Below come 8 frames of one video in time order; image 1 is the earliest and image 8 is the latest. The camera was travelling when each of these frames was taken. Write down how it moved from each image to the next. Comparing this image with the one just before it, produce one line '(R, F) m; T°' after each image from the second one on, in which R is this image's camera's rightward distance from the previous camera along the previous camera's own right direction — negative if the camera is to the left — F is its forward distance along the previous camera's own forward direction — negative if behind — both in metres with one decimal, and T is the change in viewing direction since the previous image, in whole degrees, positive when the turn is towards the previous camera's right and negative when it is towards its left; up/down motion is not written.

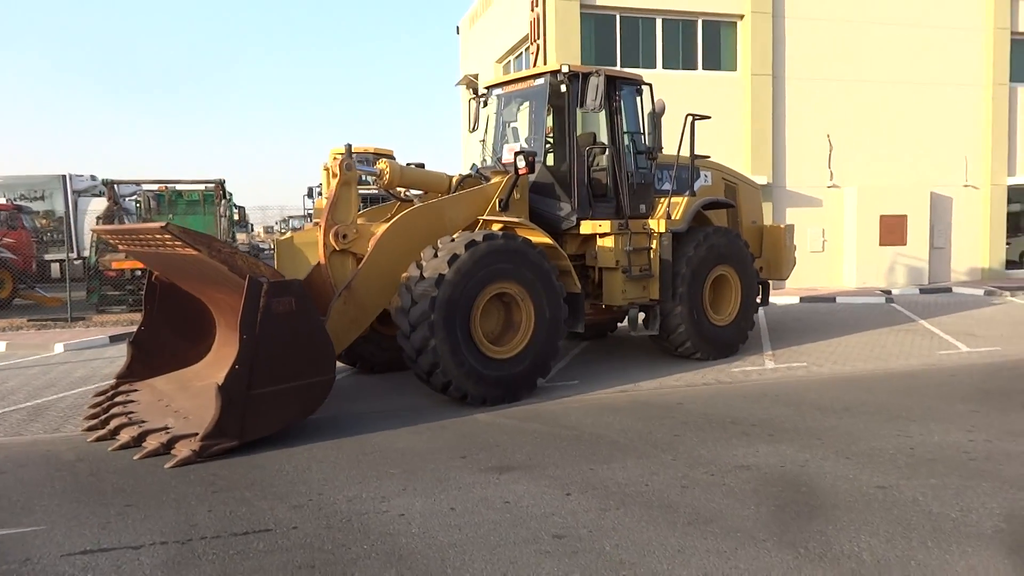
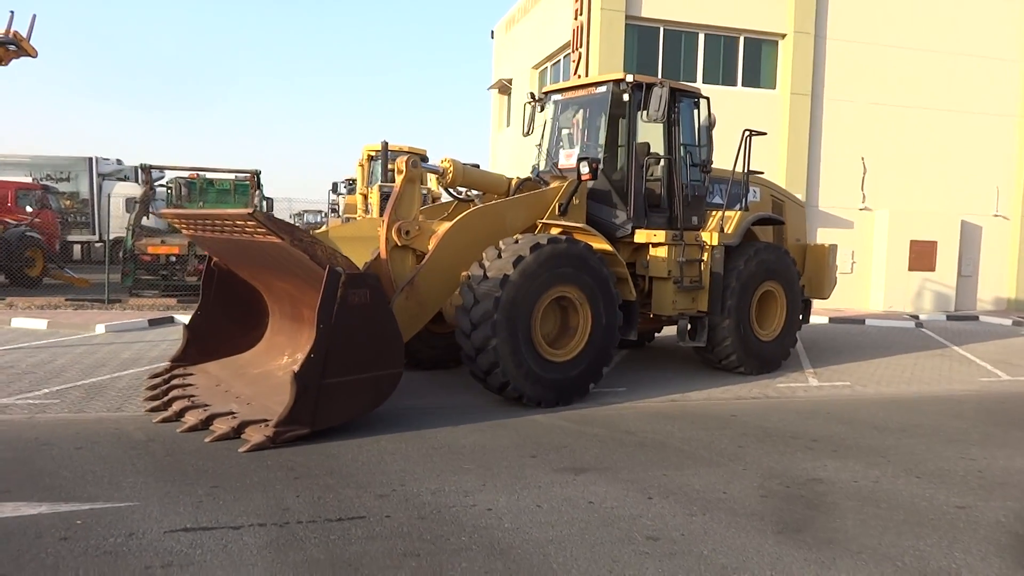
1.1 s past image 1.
(-0.5, -0.1) m; 0°
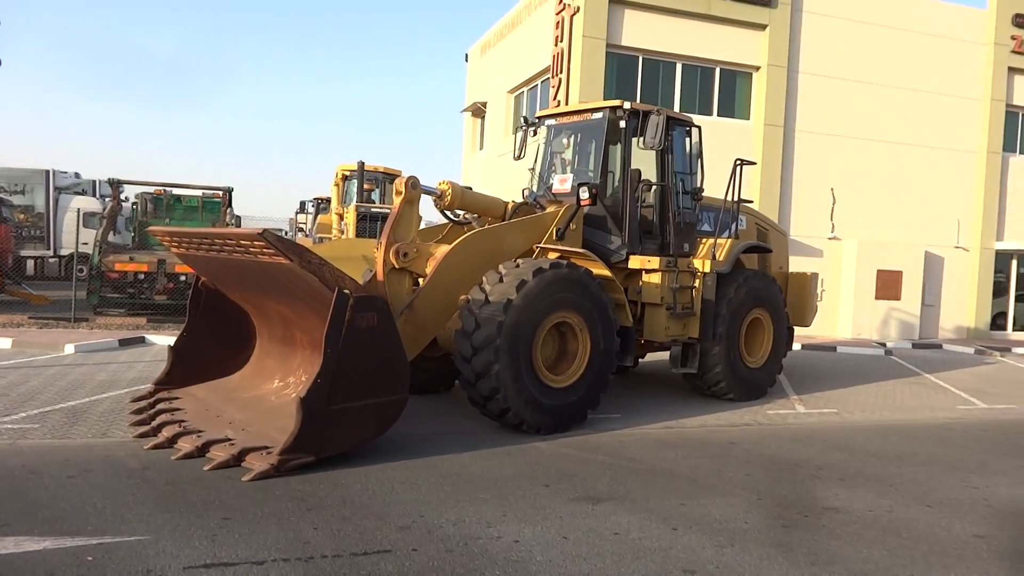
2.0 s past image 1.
(-0.4, +0.1) m; +3°
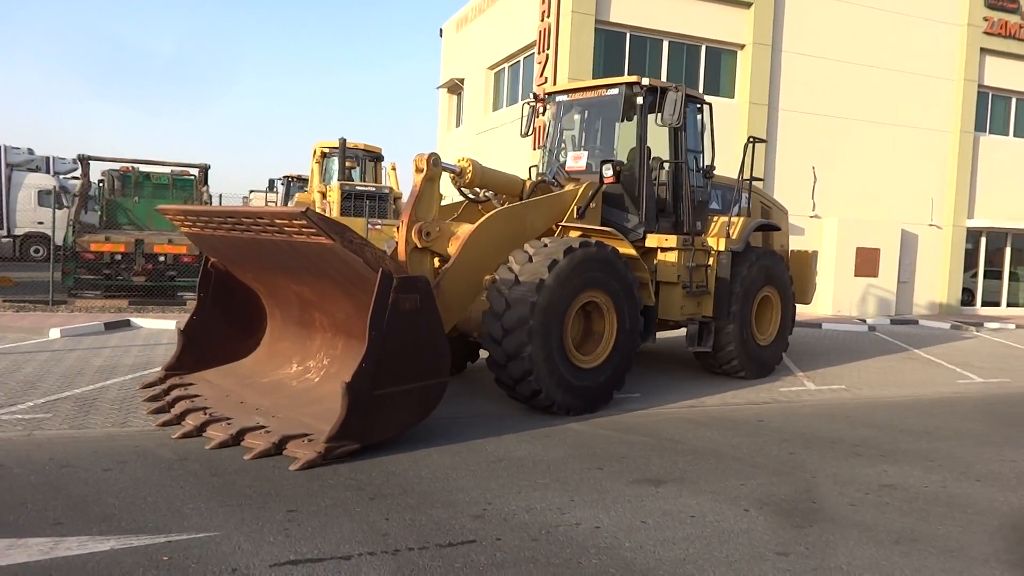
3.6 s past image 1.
(-0.6, +0.2) m; +3°
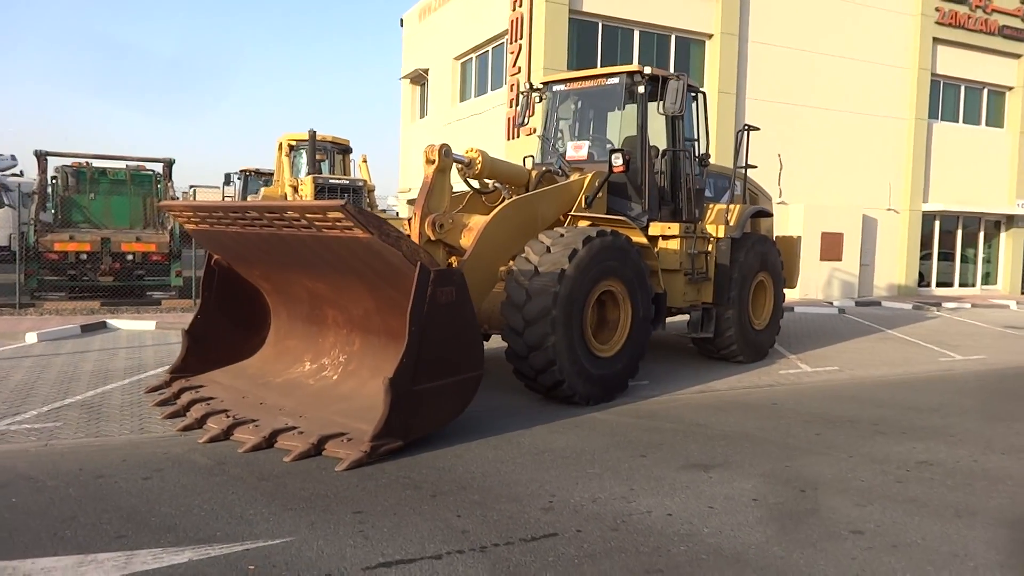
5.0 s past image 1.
(-0.6, +0.1) m; +4°
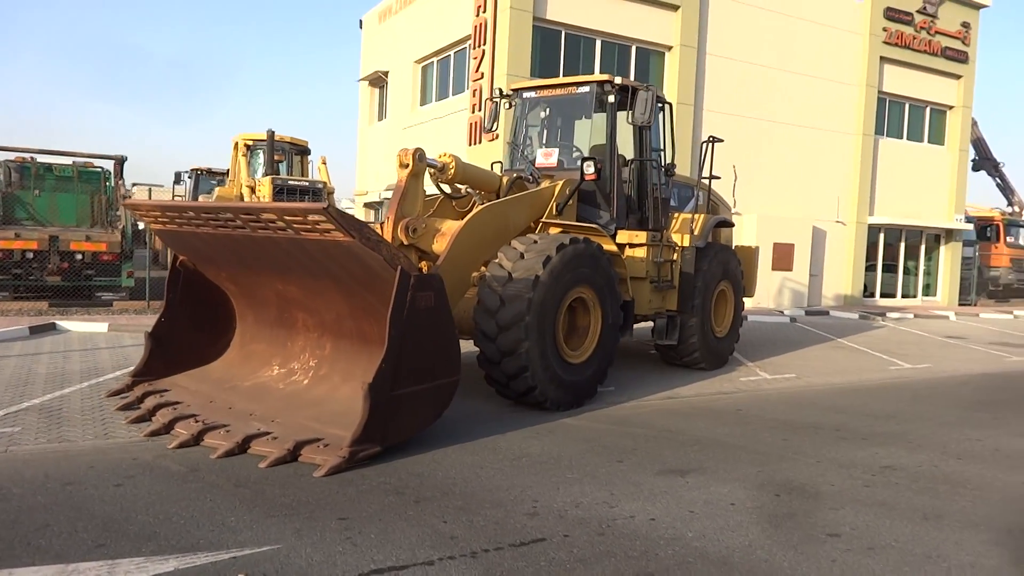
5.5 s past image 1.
(-0.2, 0.0) m; +4°
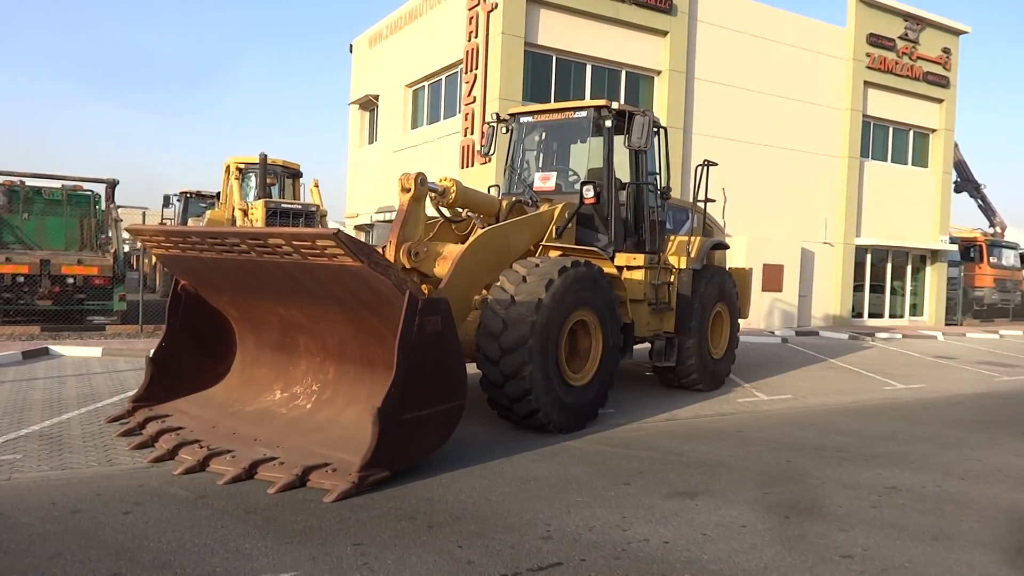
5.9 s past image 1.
(-0.1, 0.0) m; +1°
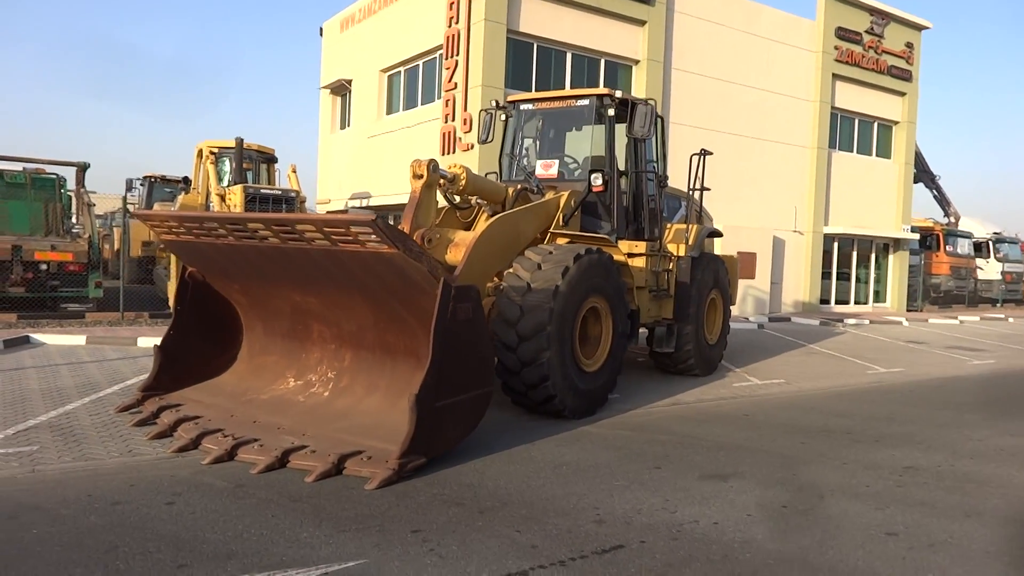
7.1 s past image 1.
(-0.5, 0.0) m; +3°
